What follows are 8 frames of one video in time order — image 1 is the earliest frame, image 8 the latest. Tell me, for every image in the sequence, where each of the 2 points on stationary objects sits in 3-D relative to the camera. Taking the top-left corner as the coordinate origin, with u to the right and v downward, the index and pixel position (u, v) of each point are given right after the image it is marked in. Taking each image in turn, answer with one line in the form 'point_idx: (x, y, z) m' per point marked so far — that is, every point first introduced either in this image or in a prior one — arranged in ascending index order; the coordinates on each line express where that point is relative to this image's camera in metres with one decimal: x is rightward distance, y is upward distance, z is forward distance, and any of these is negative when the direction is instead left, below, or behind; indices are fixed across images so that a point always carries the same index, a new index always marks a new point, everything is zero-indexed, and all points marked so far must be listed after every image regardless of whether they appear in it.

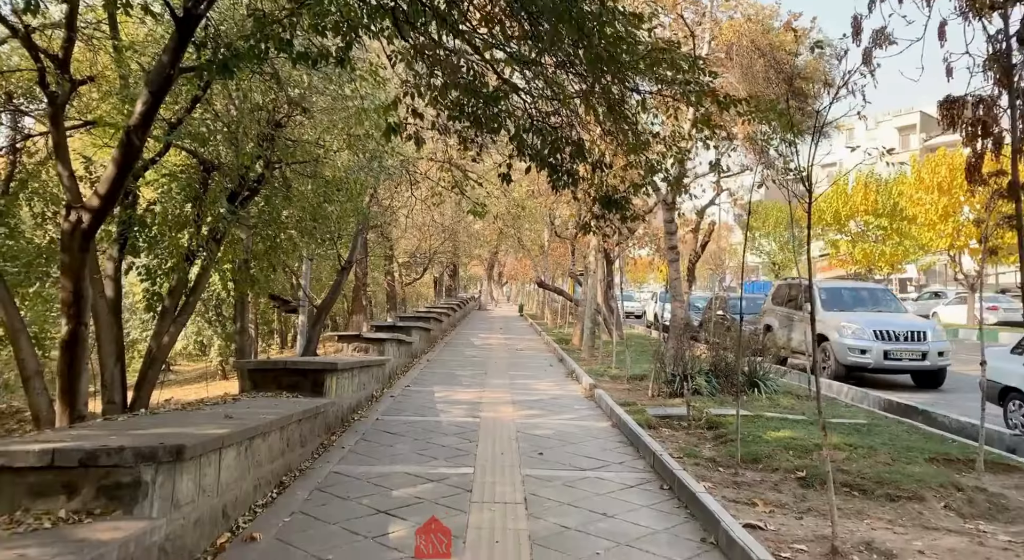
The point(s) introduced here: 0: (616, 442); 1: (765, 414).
0: (+0.9, -1.4, +7.1) m
1: (+2.3, -1.2, +7.8) m
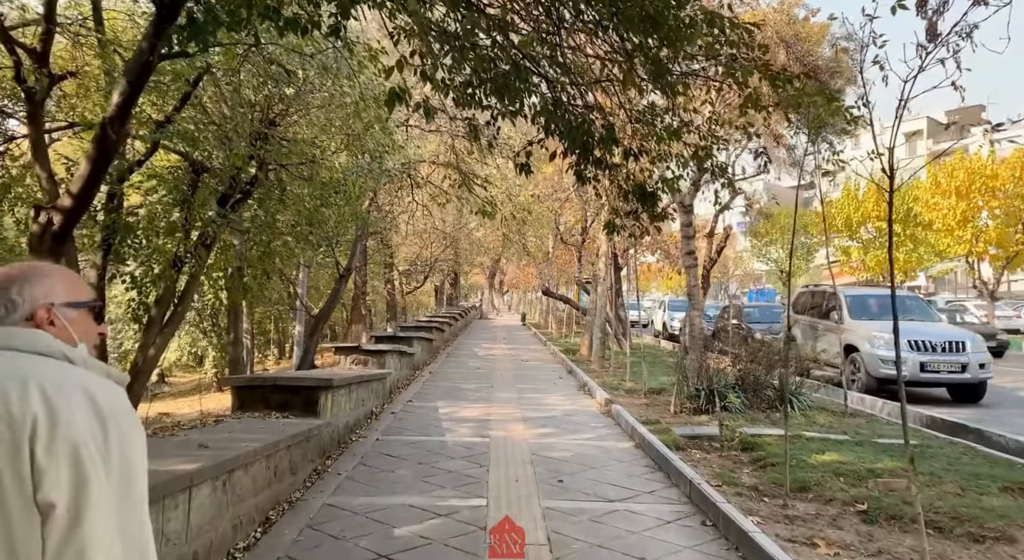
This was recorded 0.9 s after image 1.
0: (+1.0, -1.4, +6.4) m
1: (+2.5, -1.3, +7.1) m
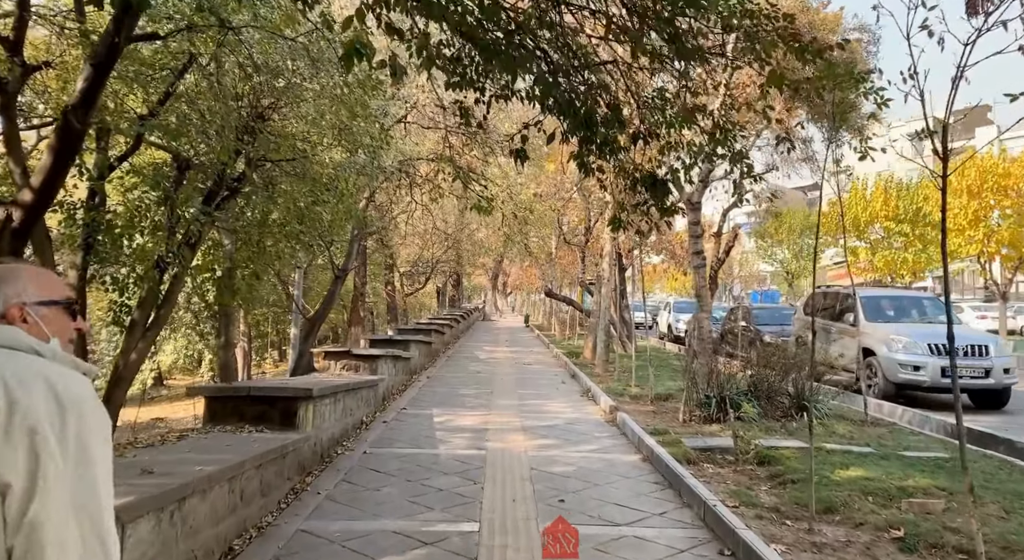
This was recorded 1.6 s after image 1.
0: (+1.0, -1.4, +5.9) m
1: (+2.4, -1.3, +6.6) m
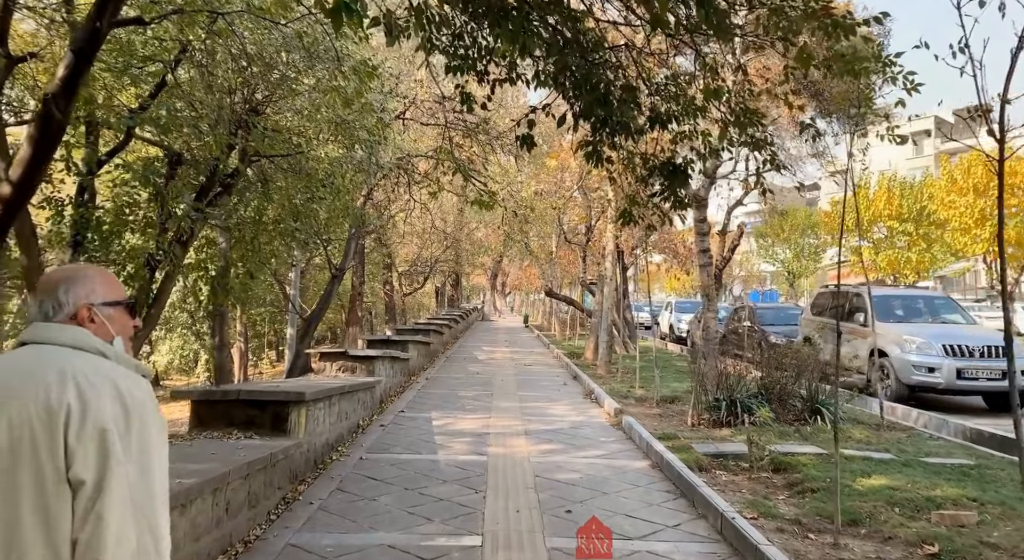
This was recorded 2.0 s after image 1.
0: (+1.0, -1.4, +5.6) m
1: (+2.5, -1.3, +6.3) m
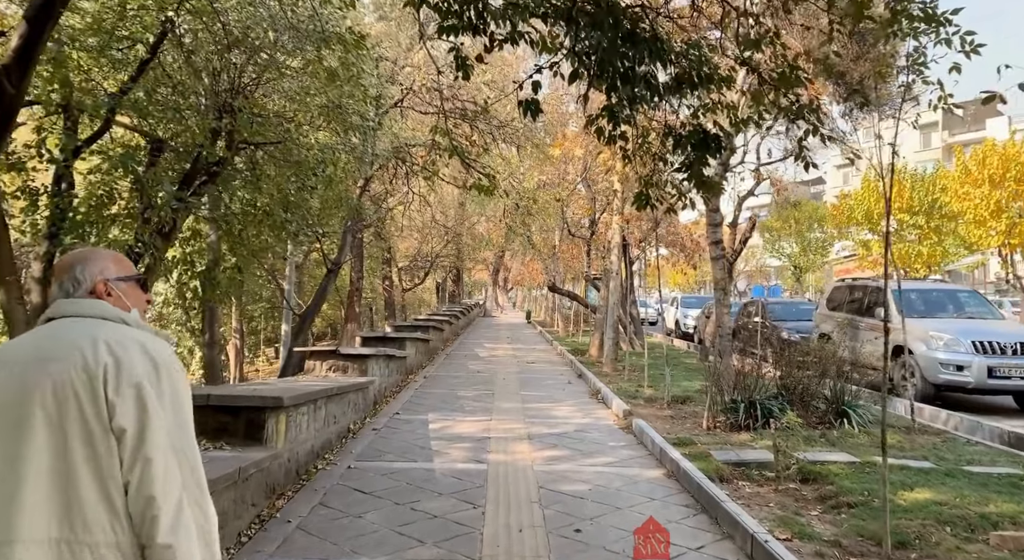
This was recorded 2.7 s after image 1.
0: (+1.0, -1.3, +5.0) m
1: (+2.5, -1.2, +5.7) m
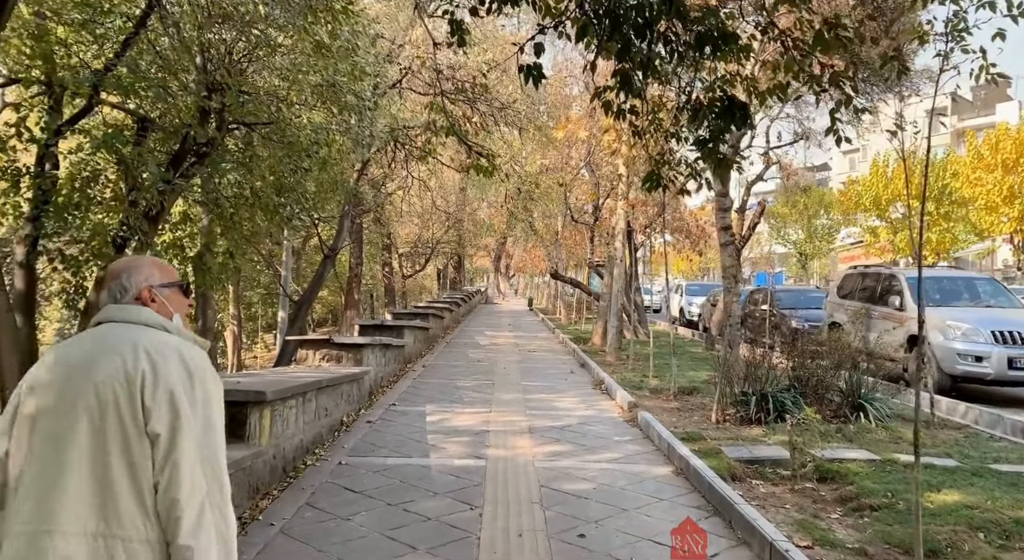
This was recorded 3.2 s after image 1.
0: (+1.0, -1.3, +4.7) m
1: (+2.5, -1.1, +5.4) m
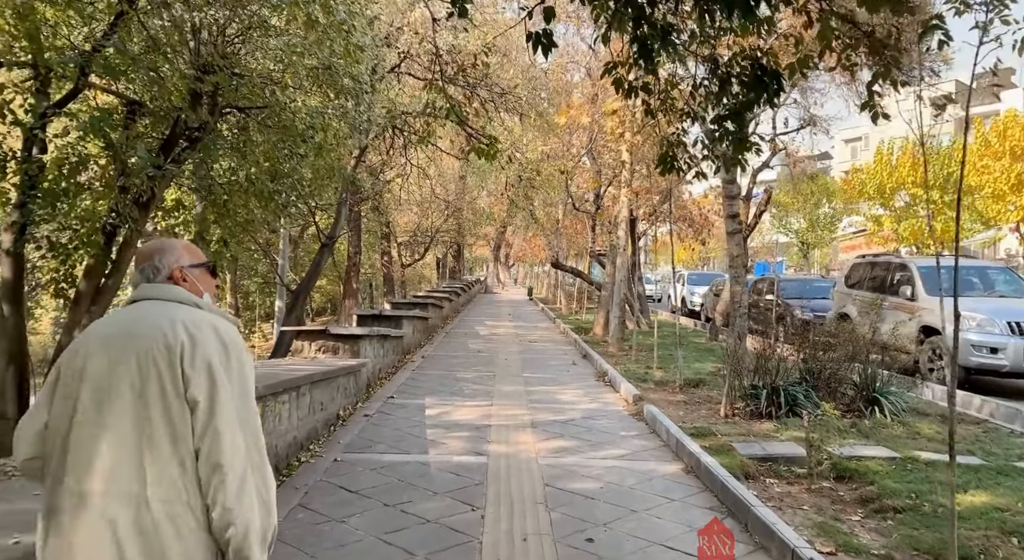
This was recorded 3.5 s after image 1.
0: (+1.0, -1.2, +4.5) m
1: (+2.5, -1.1, +5.2) m
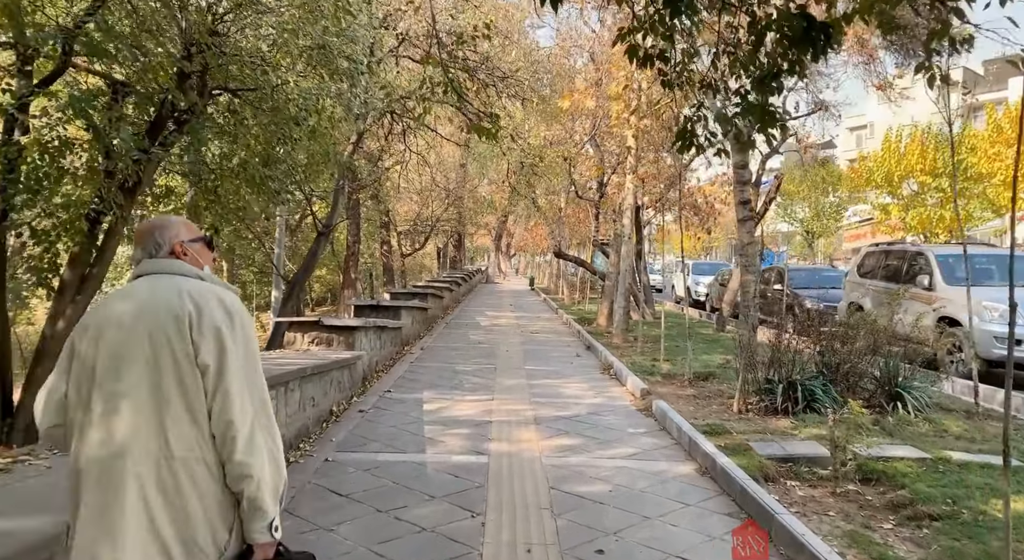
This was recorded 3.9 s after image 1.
0: (+1.0, -1.1, +4.1) m
1: (+2.5, -1.0, +4.8) m
